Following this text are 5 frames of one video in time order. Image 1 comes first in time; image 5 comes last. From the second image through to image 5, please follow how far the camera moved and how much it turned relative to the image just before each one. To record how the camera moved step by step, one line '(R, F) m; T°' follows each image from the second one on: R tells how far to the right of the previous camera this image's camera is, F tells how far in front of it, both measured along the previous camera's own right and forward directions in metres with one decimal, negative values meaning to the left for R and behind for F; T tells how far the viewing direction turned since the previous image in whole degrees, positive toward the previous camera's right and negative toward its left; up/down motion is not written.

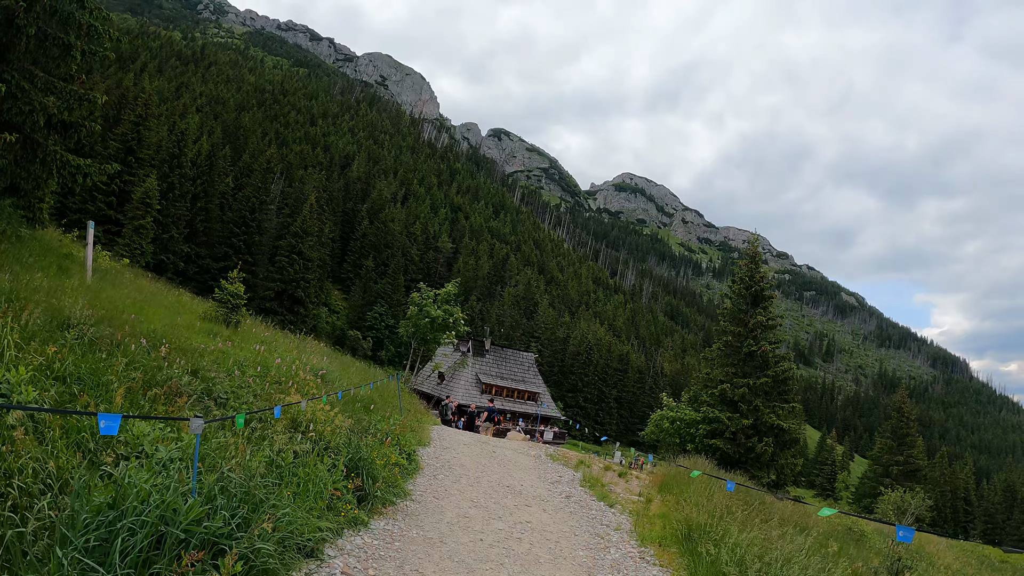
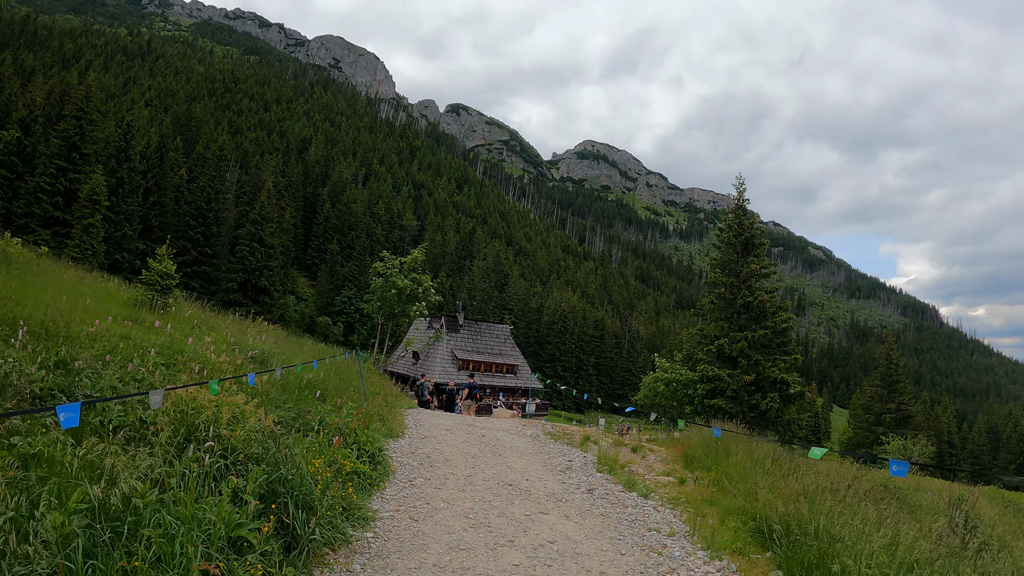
(-0.3, +2.3) m; +4°
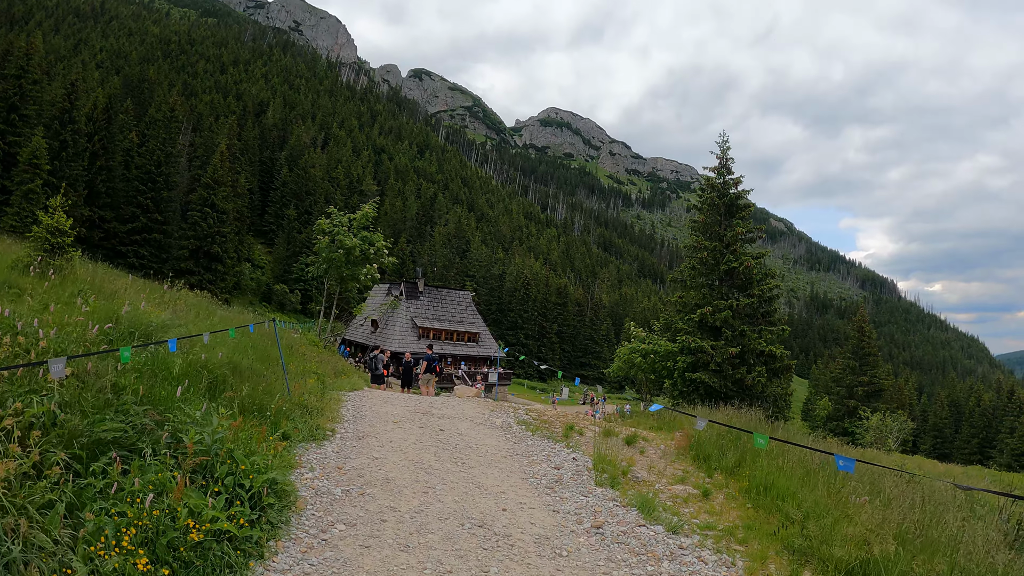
(-0.1, +2.3) m; +5°
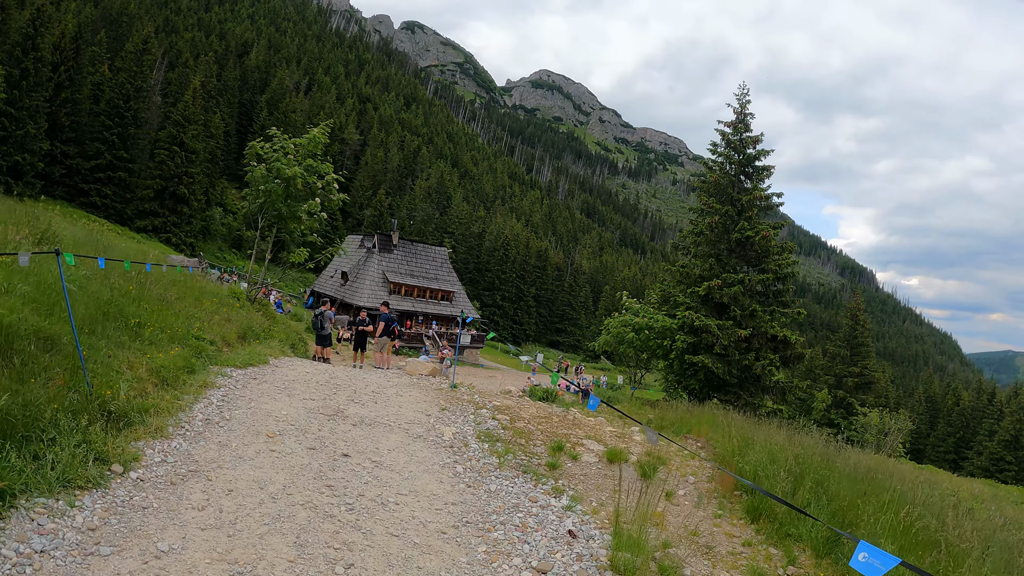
(+0.1, +3.1) m; +3°
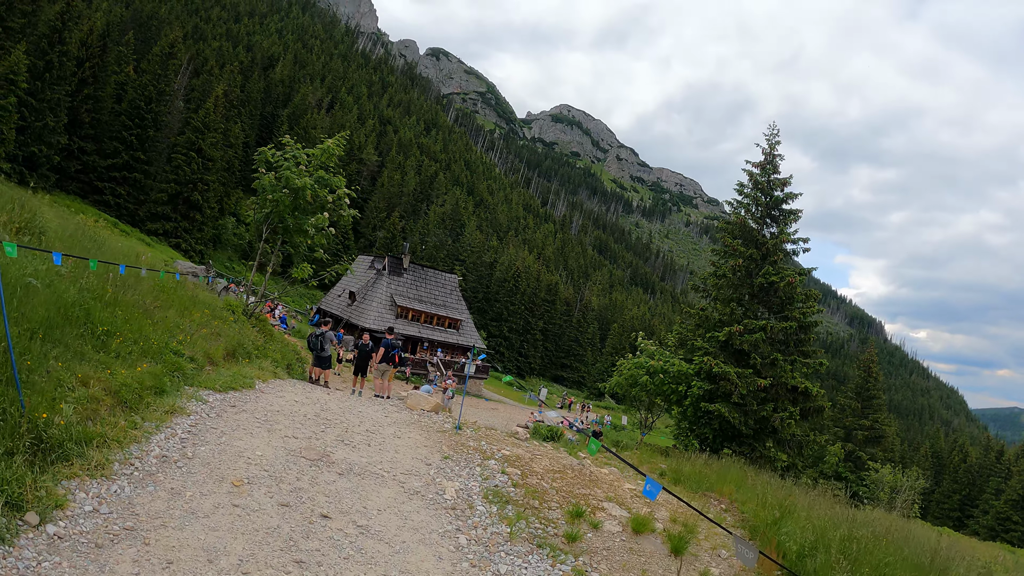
(-0.2, +0.7) m; -1°
